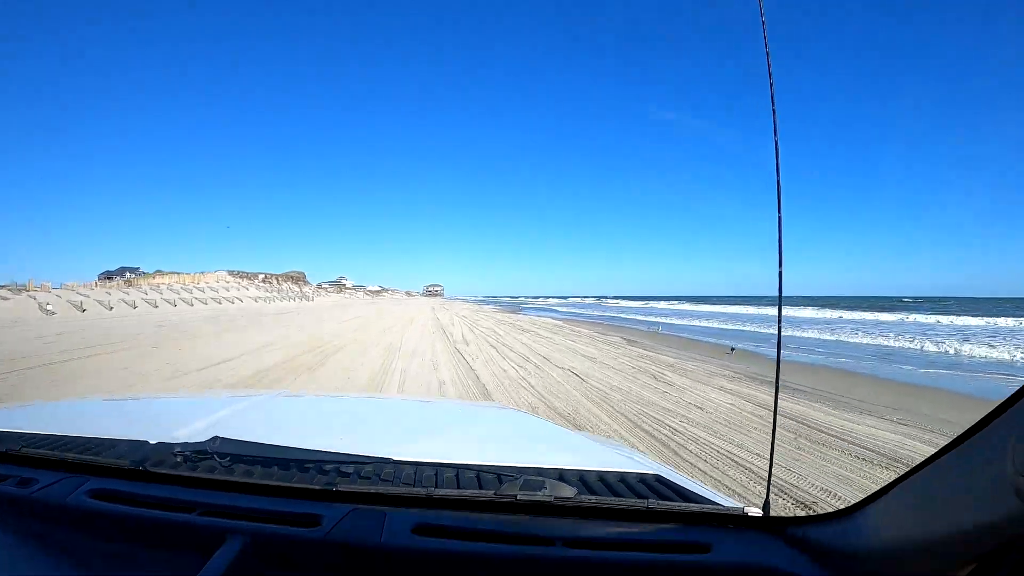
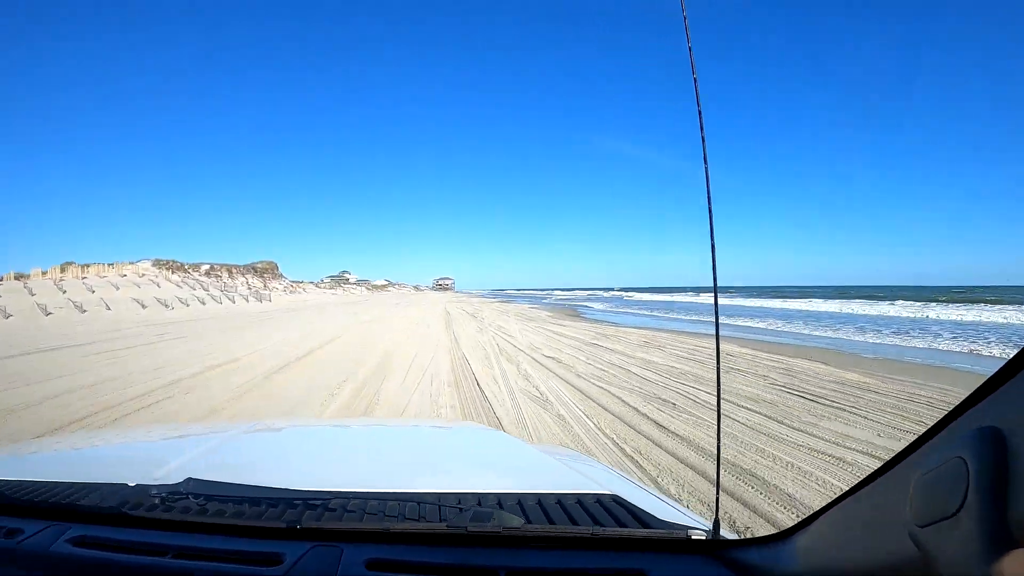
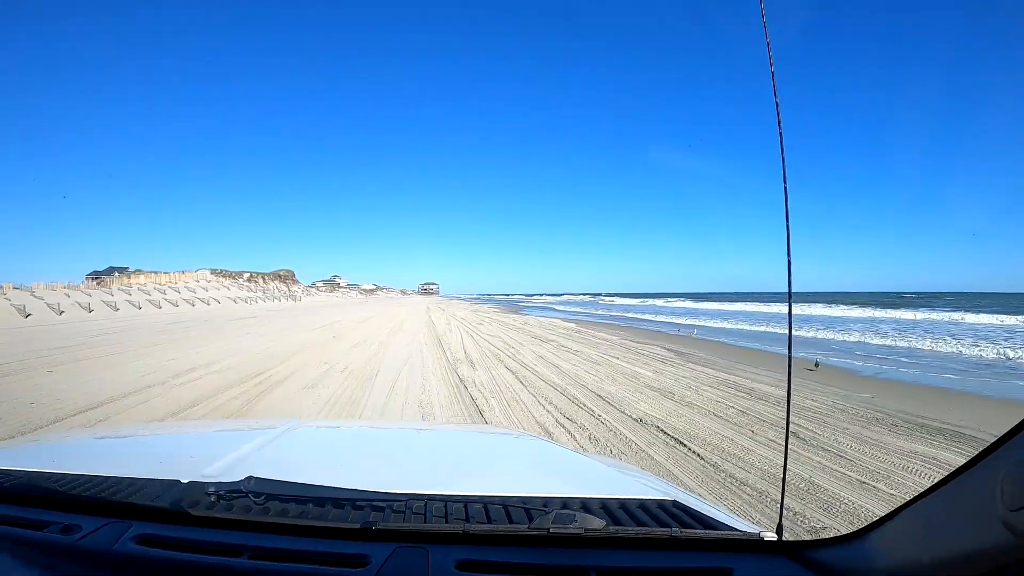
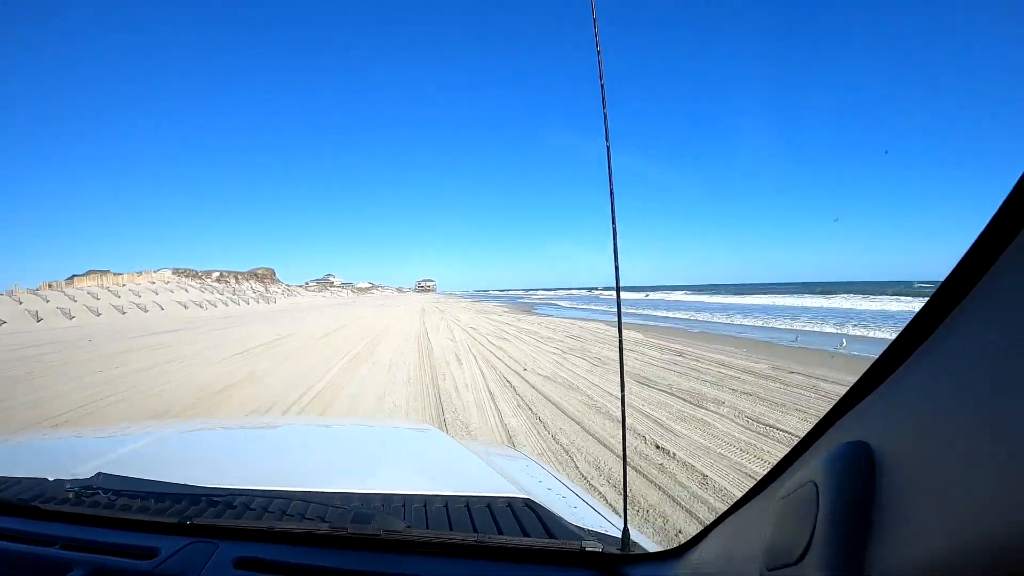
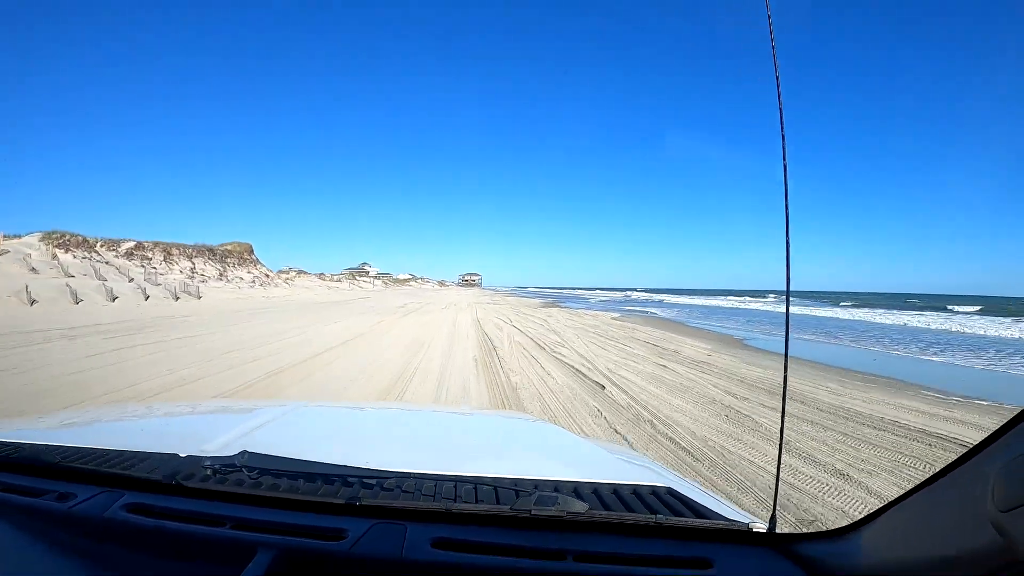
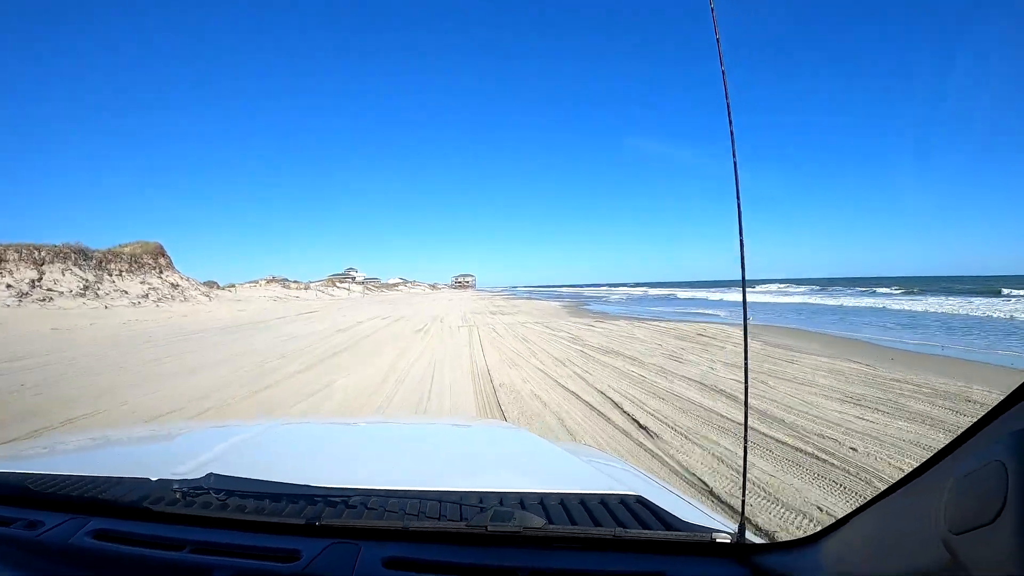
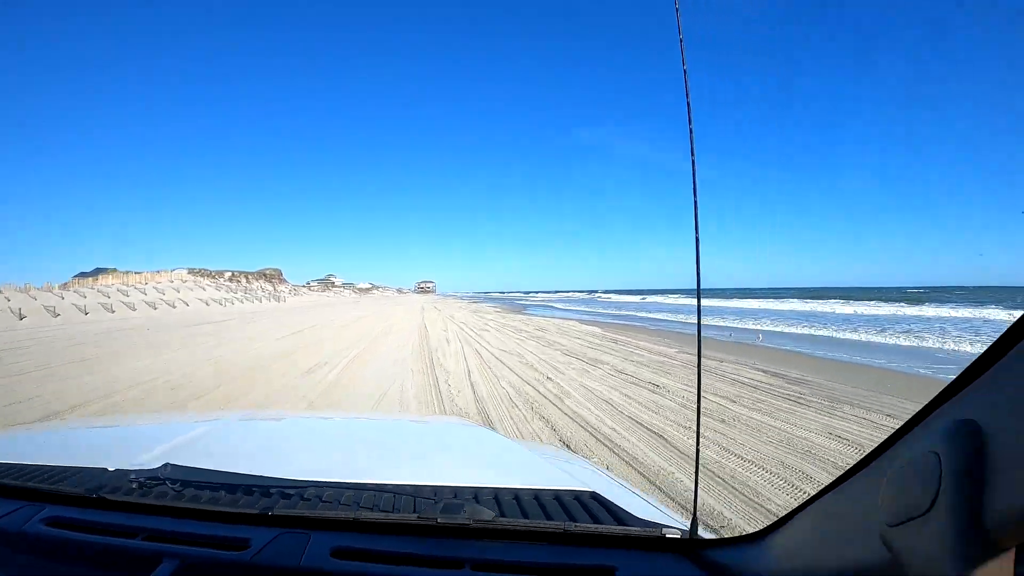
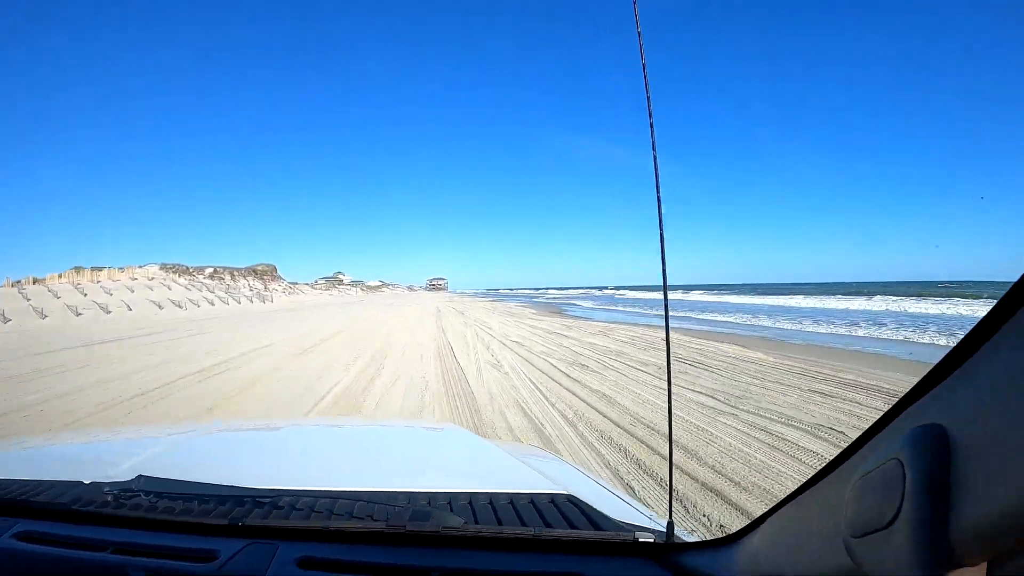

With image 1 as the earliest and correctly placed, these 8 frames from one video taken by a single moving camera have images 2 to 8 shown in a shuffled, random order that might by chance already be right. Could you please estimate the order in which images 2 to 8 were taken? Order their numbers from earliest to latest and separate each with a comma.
3, 7, 4, 8, 2, 5, 6
